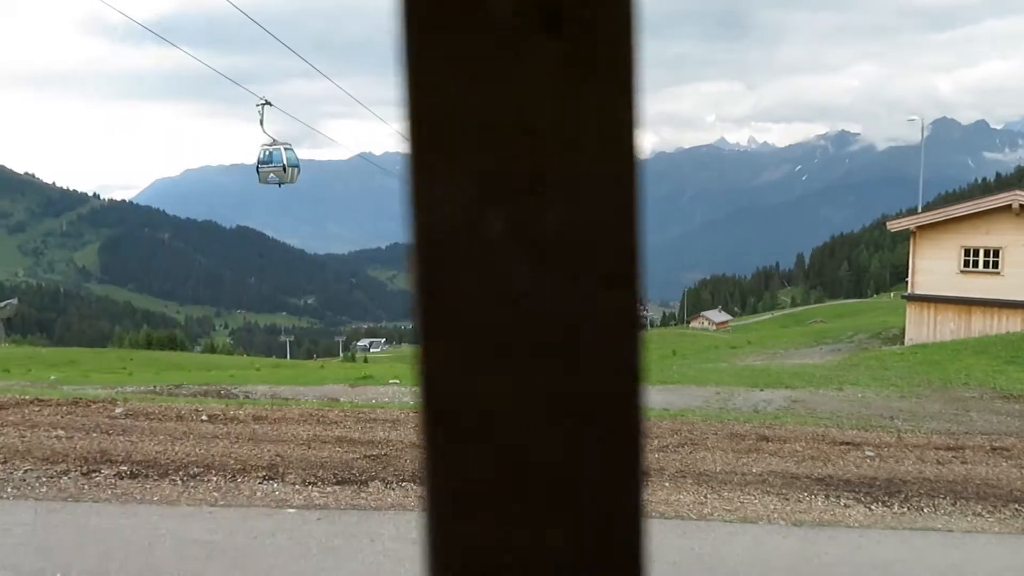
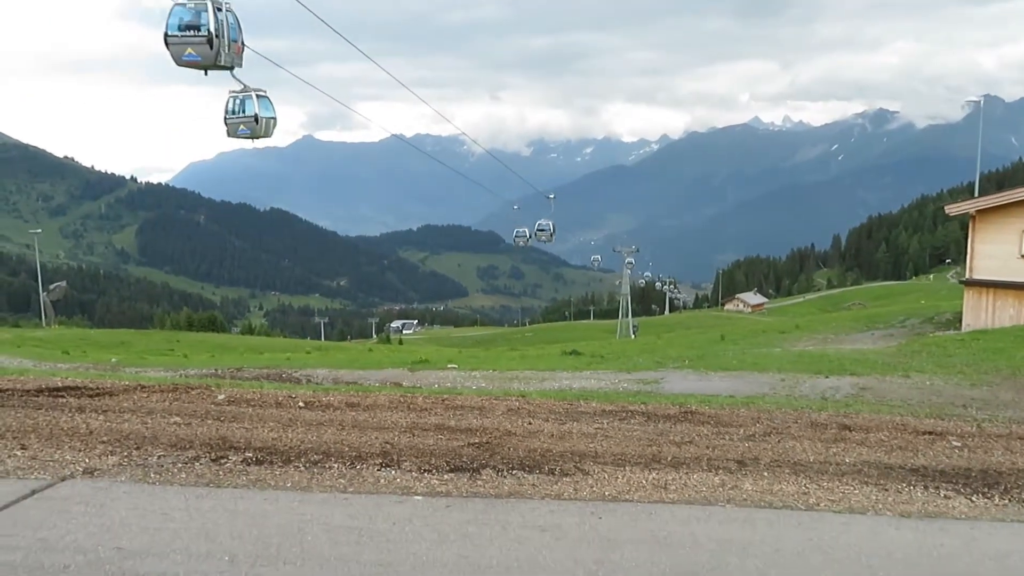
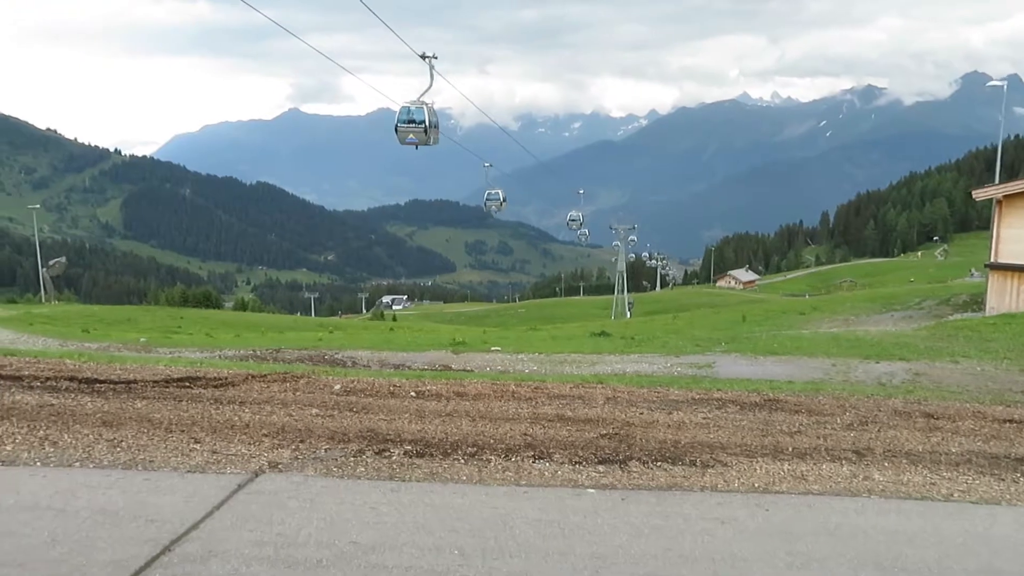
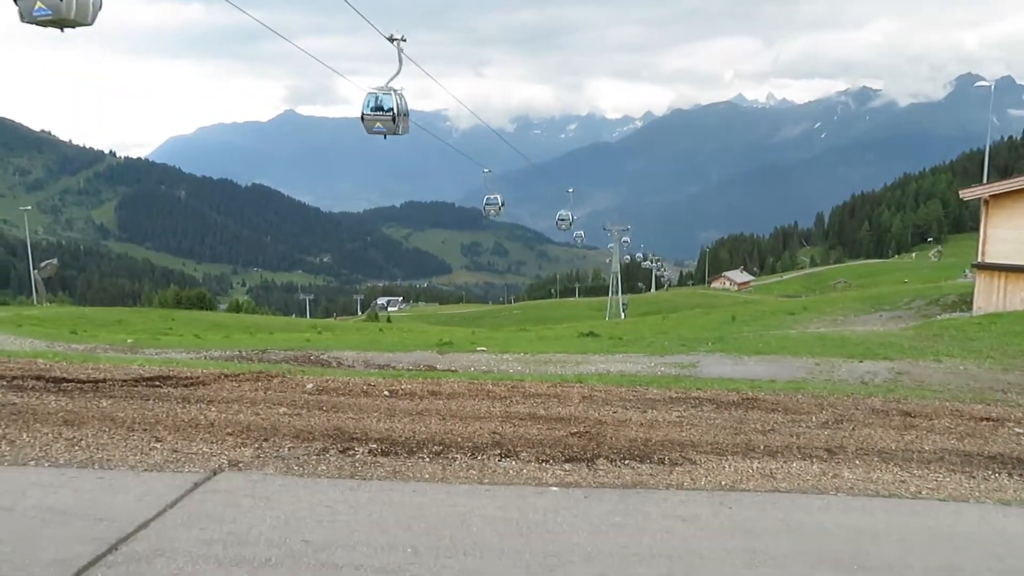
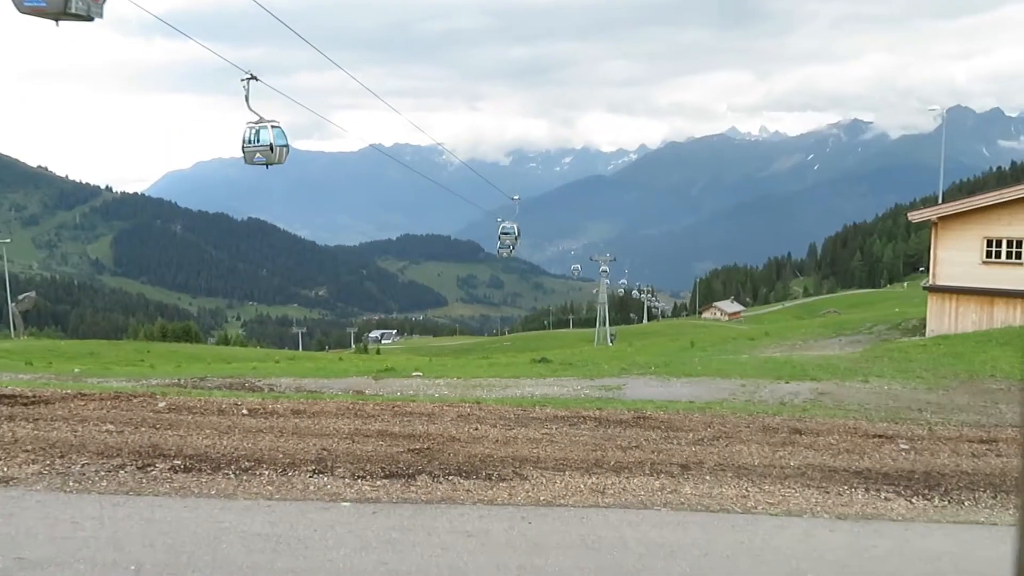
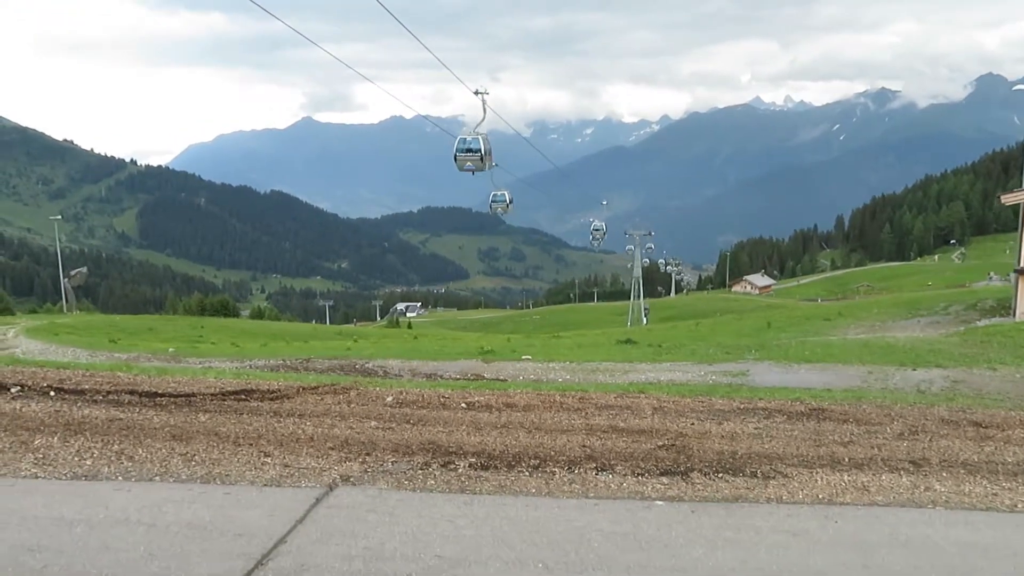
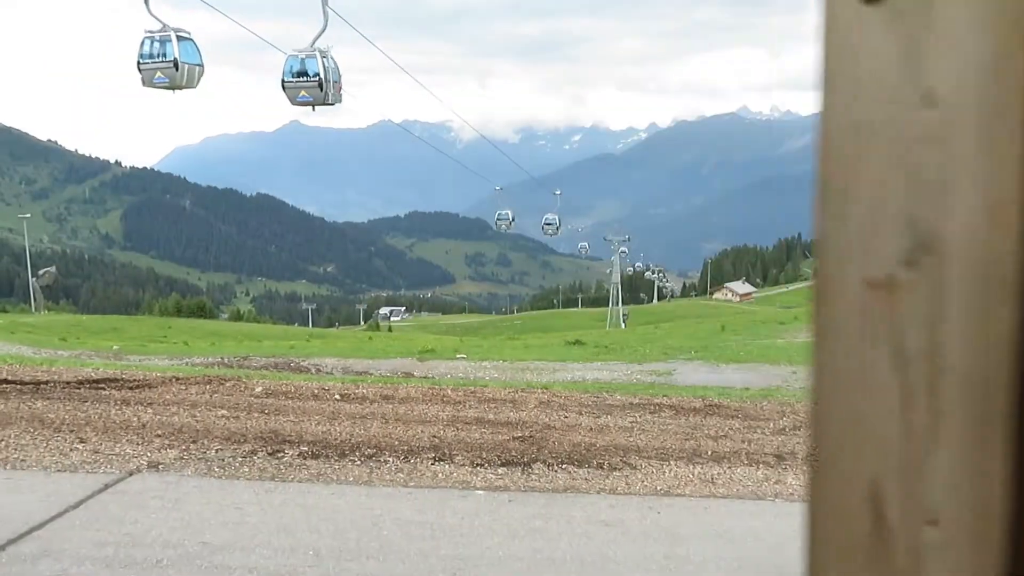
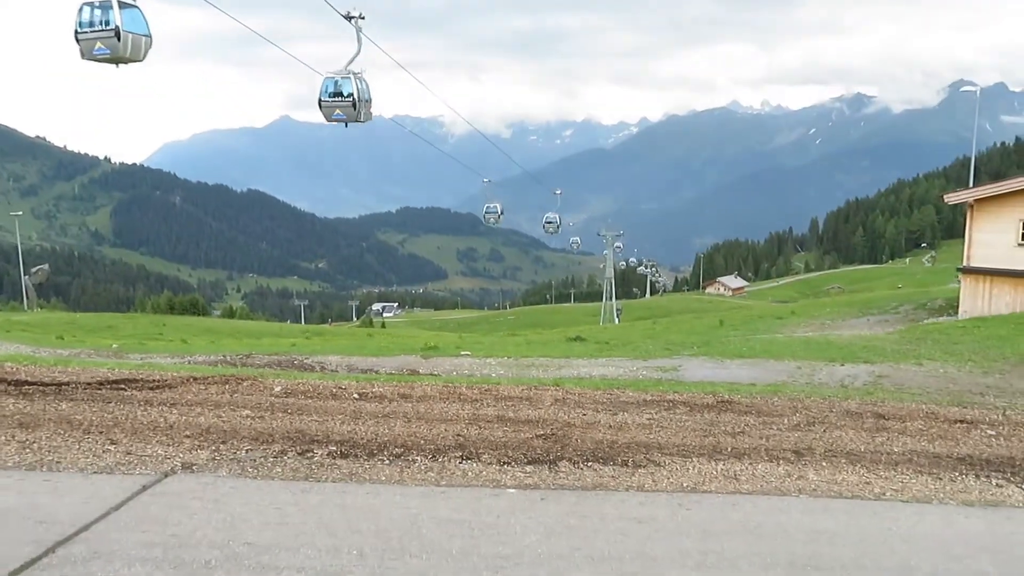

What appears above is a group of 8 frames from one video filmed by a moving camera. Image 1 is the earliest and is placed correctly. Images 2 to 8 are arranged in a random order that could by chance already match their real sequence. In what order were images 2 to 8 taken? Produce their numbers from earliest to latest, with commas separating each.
5, 2, 7, 8, 4, 3, 6
